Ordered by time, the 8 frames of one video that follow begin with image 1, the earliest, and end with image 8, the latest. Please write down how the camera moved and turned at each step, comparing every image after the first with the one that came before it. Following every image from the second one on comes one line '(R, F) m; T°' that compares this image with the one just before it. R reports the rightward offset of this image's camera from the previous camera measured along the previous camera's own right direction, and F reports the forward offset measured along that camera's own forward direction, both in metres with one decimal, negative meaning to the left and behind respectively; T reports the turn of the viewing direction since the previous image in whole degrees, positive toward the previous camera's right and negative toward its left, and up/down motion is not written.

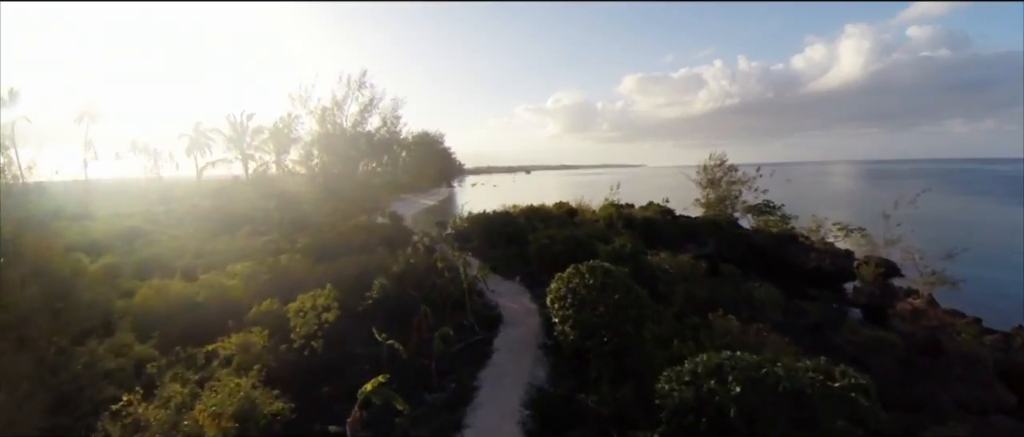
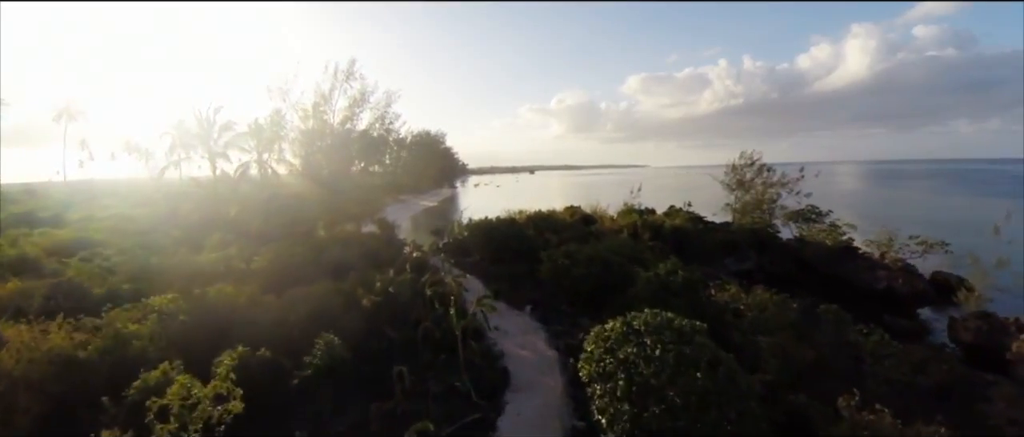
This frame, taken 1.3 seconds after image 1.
(-0.2, +4.6) m; 0°
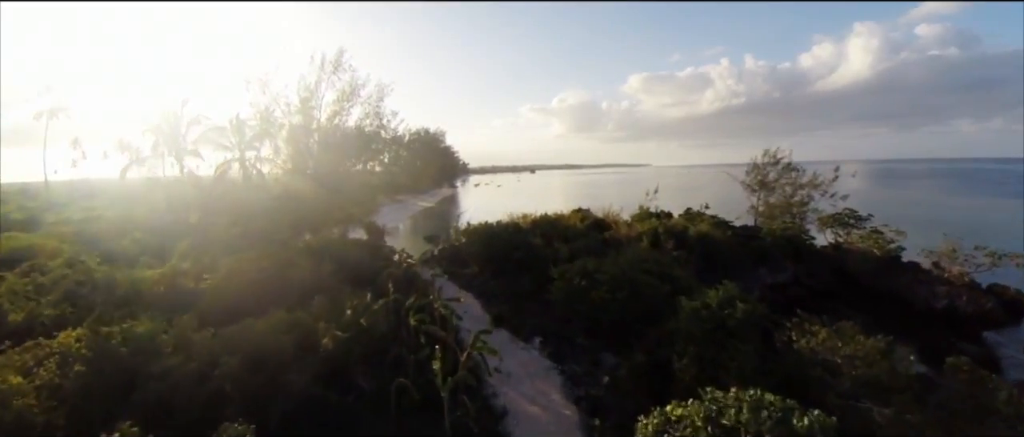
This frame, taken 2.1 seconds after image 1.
(-0.1, +3.2) m; 0°
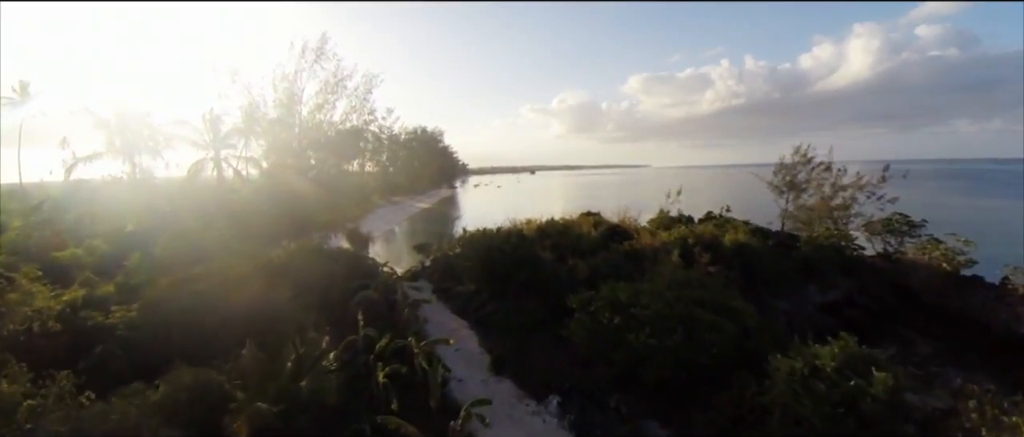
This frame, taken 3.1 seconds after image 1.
(-0.2, +3.6) m; 0°
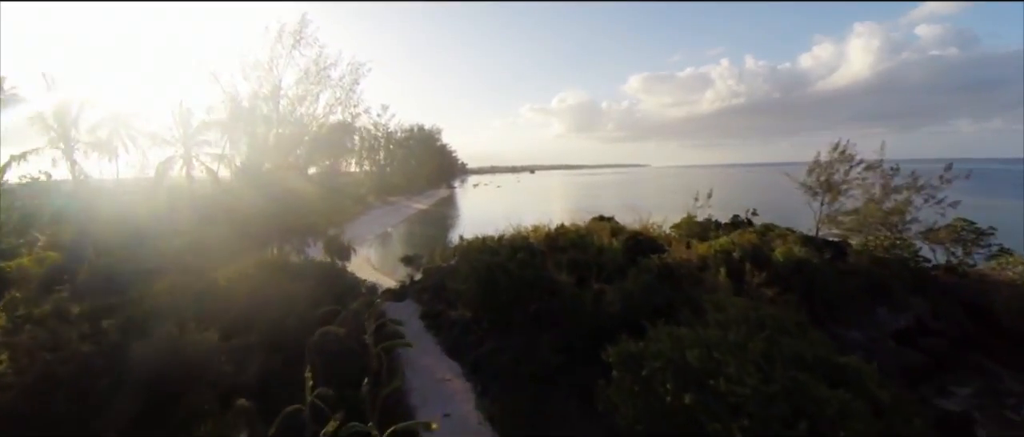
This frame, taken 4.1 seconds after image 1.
(-0.2, +3.5) m; 0°
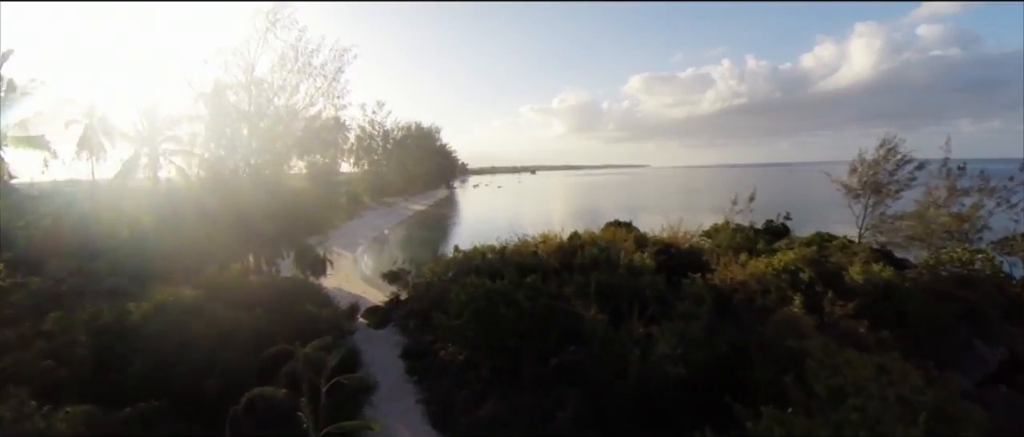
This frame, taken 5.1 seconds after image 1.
(-0.2, +3.4) m; 0°
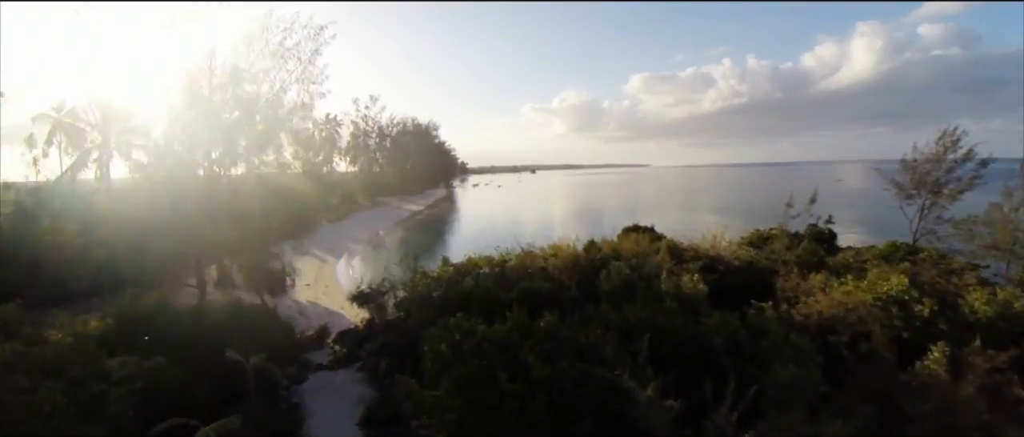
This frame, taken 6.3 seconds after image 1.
(-0.1, +3.5) m; 0°
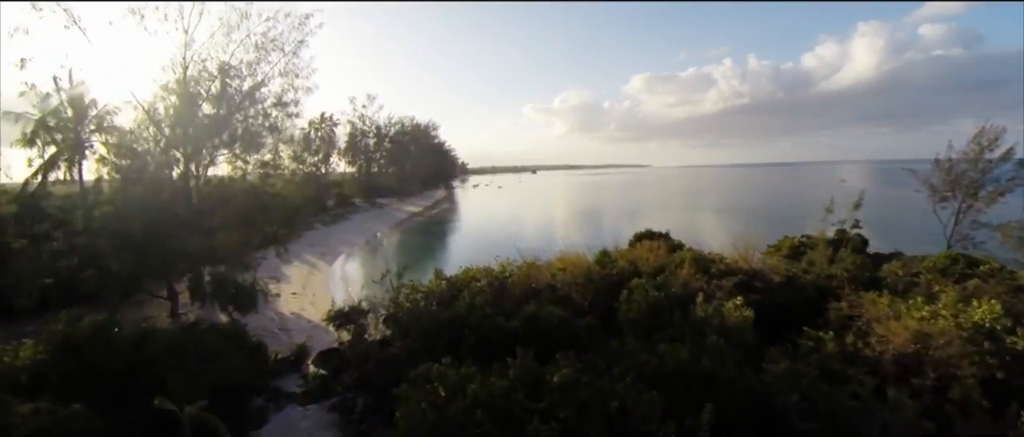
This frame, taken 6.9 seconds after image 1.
(0.0, +1.8) m; 0°
